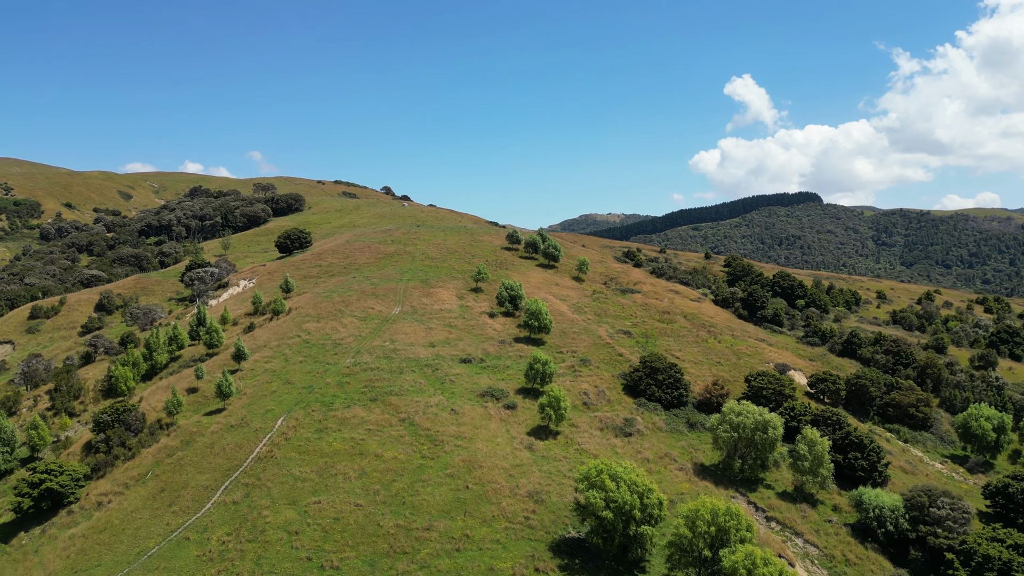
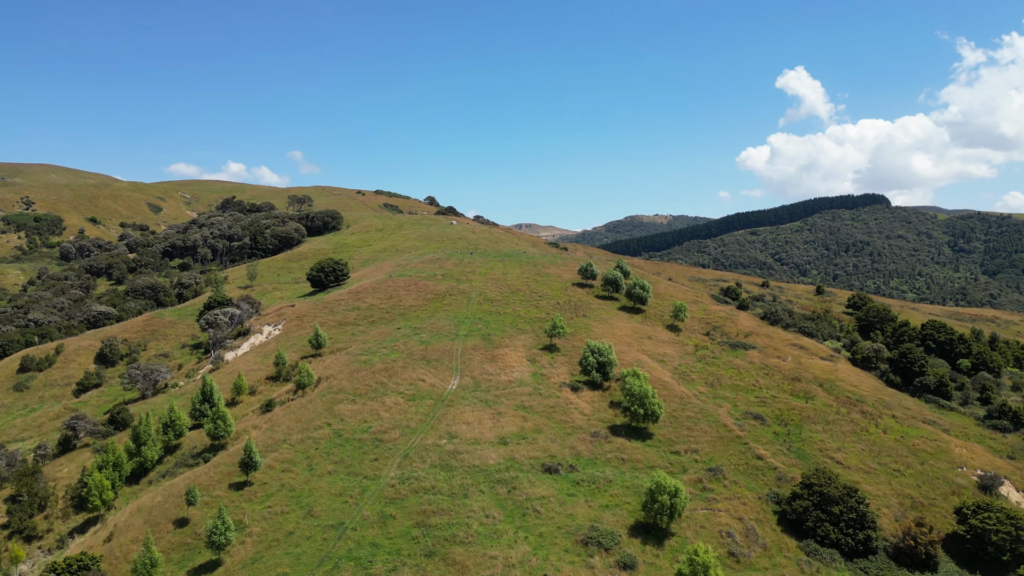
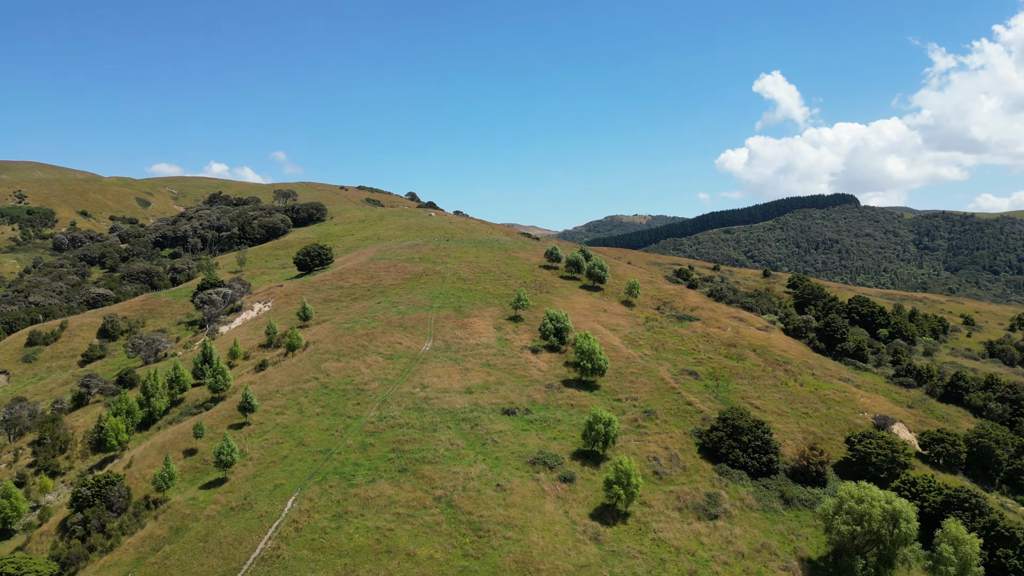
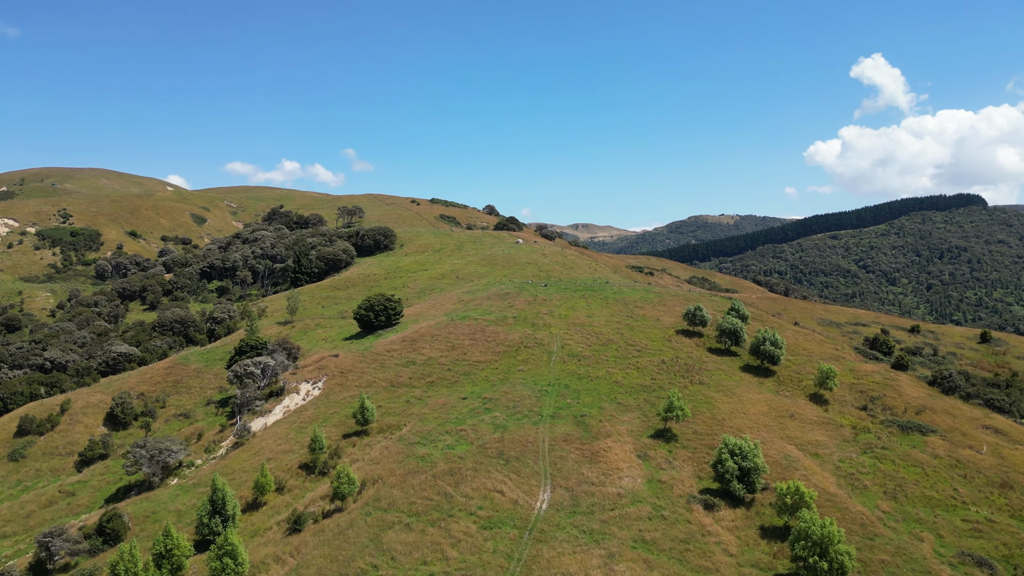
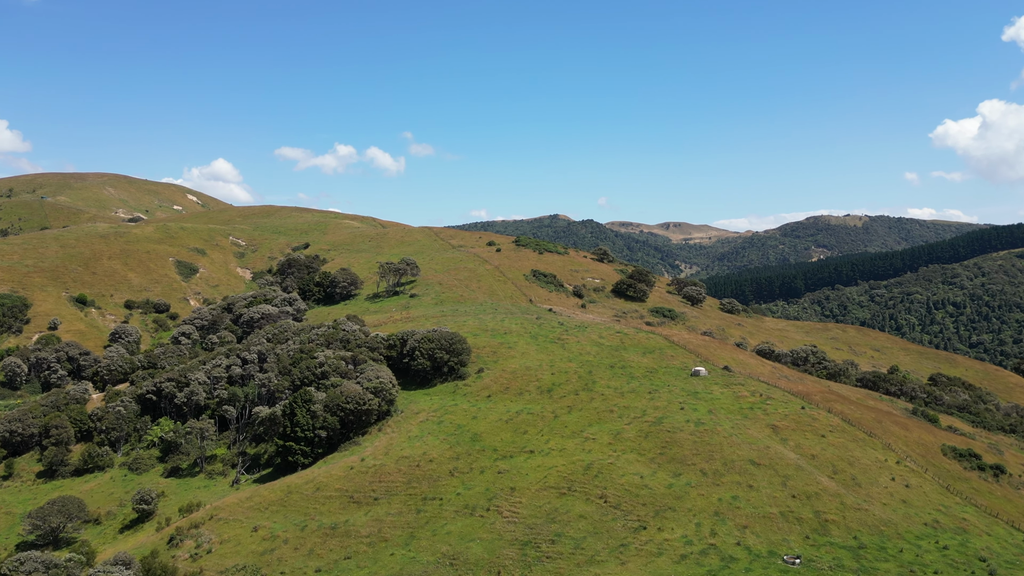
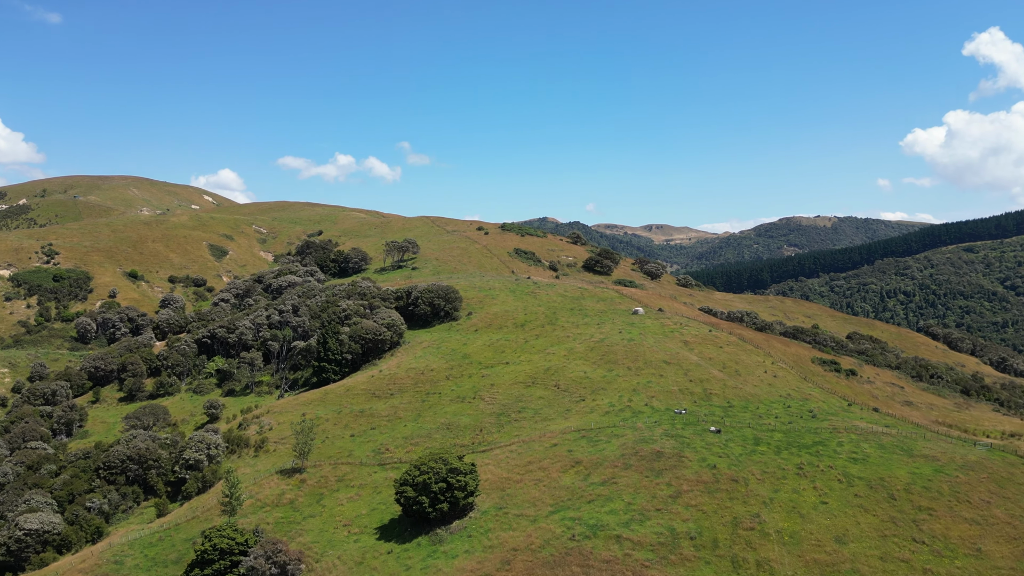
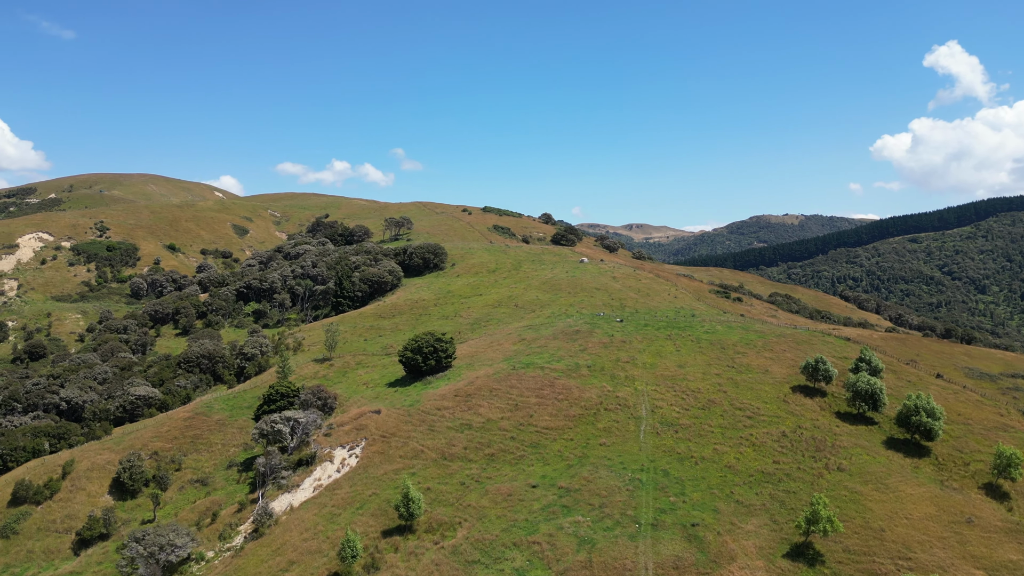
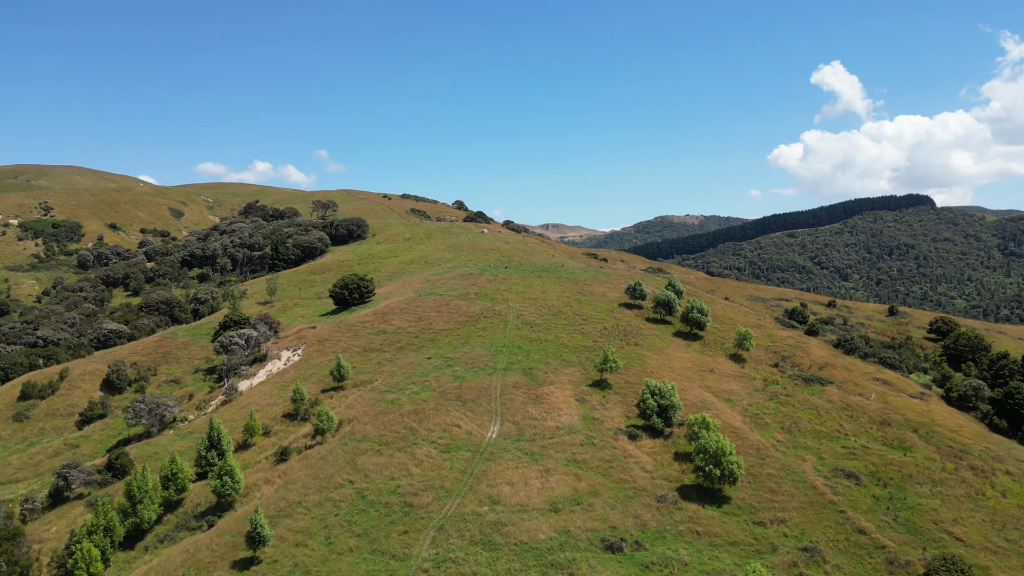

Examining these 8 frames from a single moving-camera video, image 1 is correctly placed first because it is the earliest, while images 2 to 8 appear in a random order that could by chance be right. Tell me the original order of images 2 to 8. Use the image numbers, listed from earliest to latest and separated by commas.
3, 2, 8, 4, 7, 6, 5
